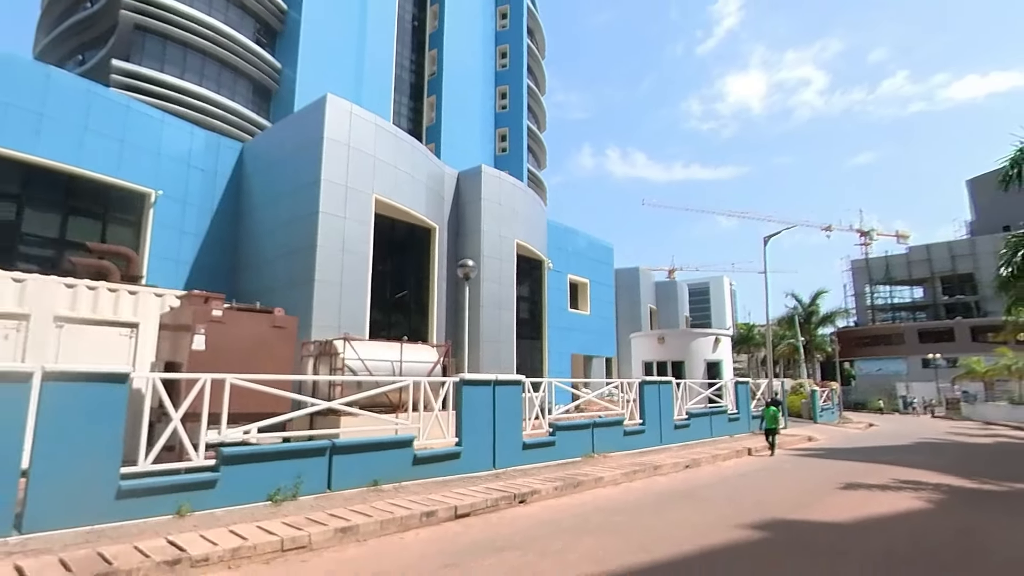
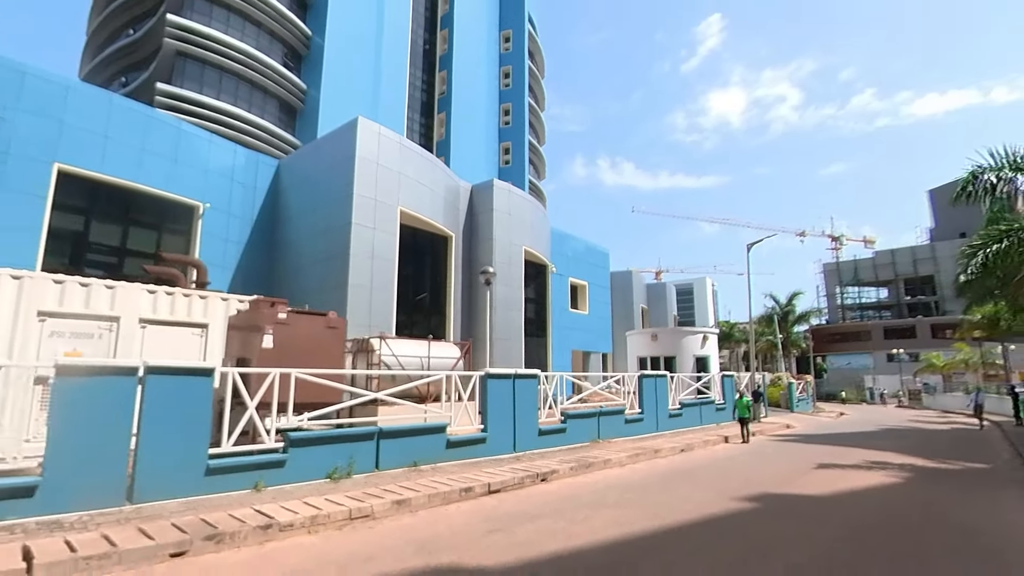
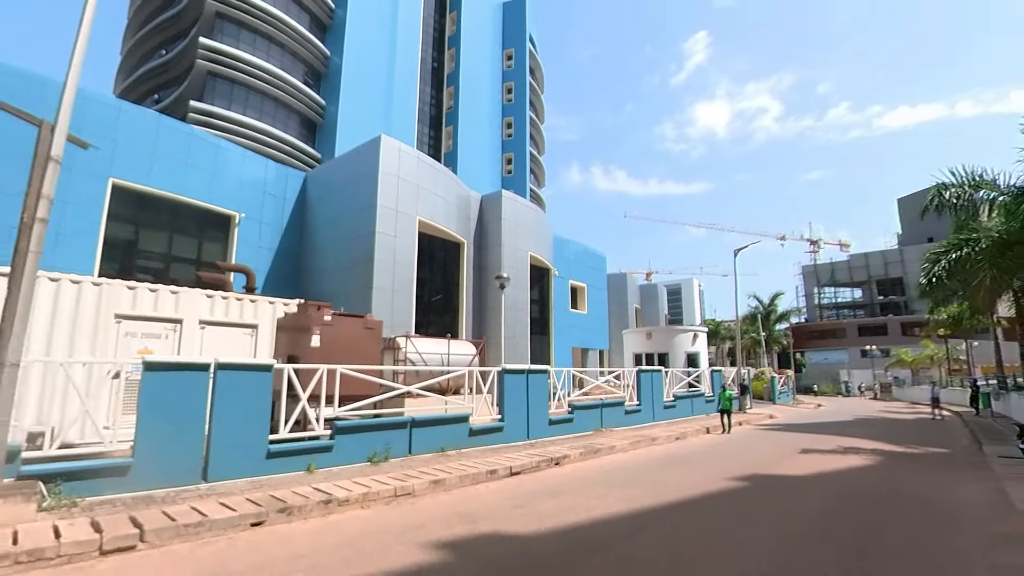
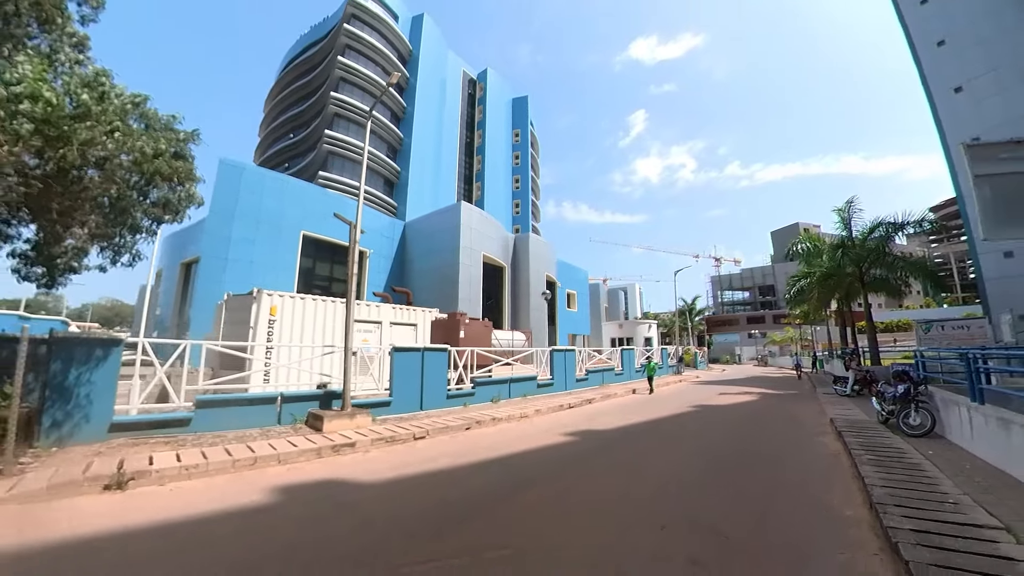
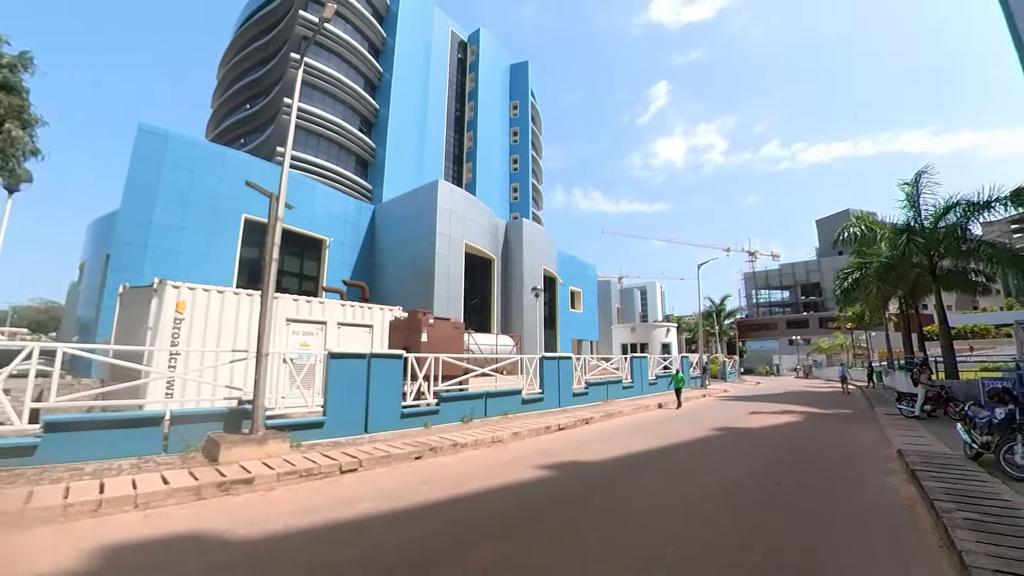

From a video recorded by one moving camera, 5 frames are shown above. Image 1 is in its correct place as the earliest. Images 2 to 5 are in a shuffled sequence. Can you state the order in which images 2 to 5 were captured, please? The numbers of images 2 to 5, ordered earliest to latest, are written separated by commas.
2, 3, 5, 4
